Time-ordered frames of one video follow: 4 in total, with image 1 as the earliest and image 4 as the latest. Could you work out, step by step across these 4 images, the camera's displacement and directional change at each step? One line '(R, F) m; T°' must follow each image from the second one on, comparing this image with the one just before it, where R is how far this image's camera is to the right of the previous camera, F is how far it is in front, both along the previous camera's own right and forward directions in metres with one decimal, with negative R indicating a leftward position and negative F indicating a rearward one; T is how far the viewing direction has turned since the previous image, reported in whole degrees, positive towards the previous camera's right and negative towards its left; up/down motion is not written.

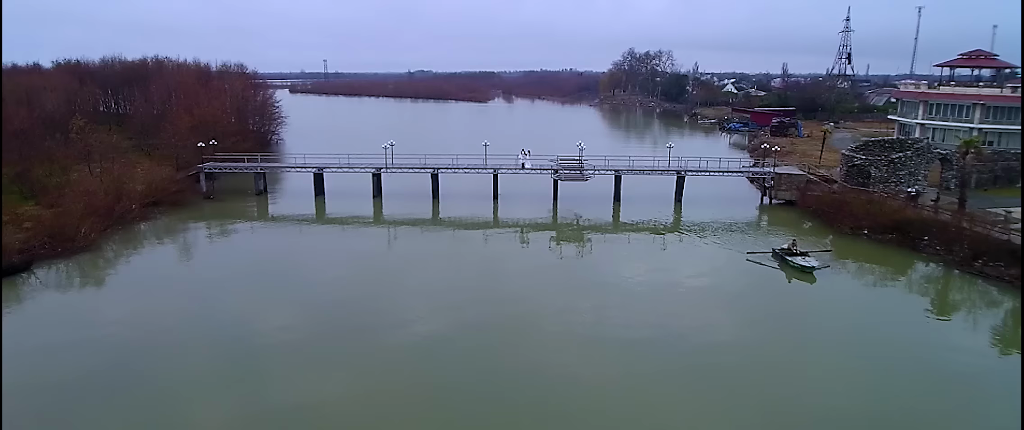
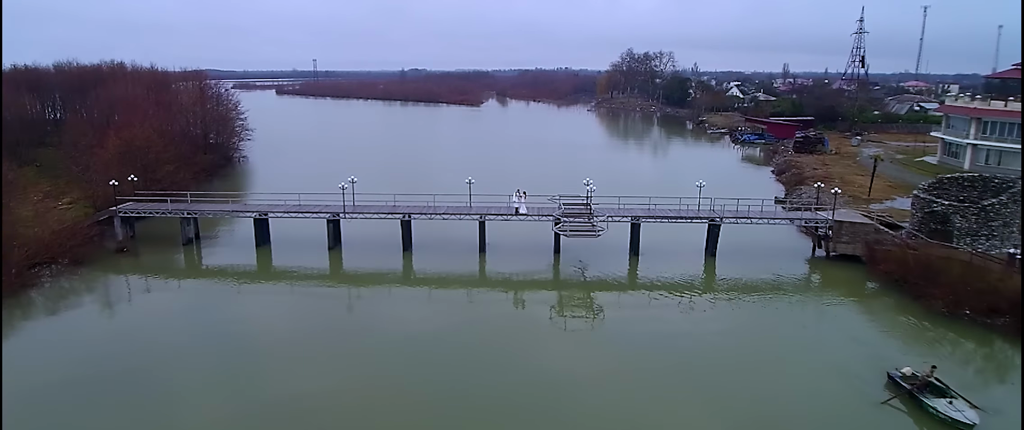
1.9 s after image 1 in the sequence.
(+0.1, +3.9) m; 0°
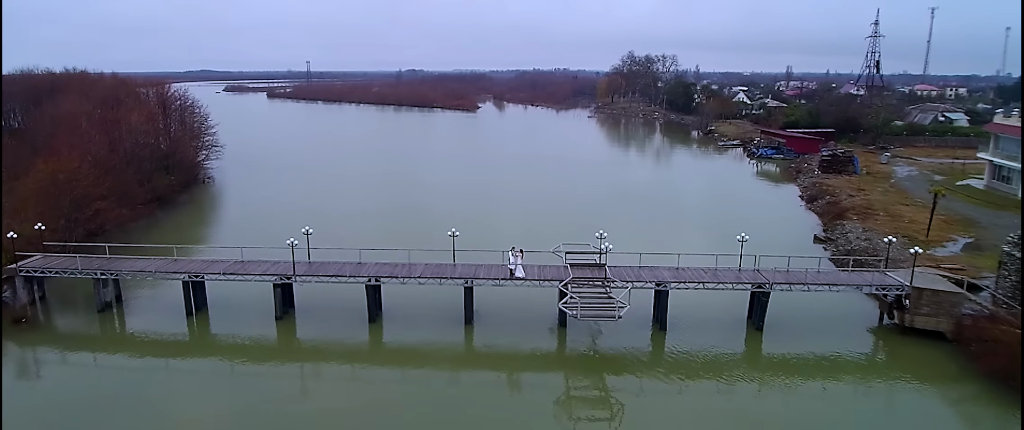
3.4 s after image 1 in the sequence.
(+0.1, +3.1) m; 0°
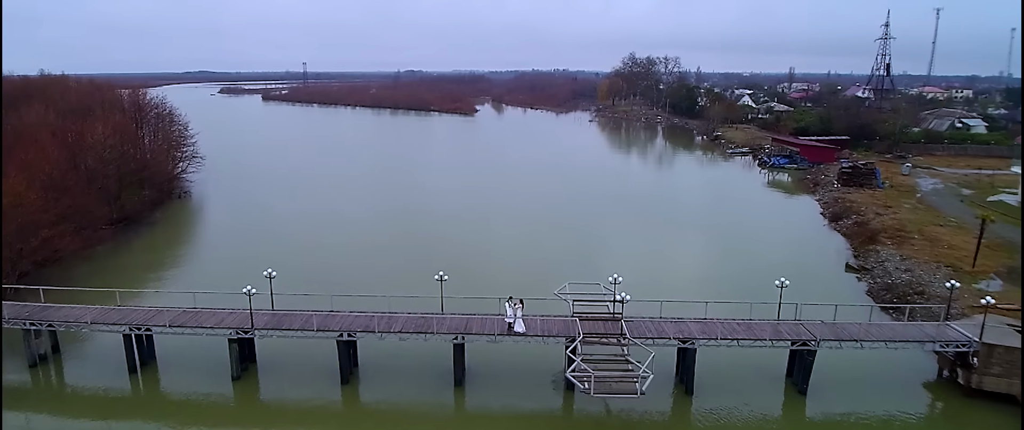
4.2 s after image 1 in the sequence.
(0.0, +1.9) m; 0°
